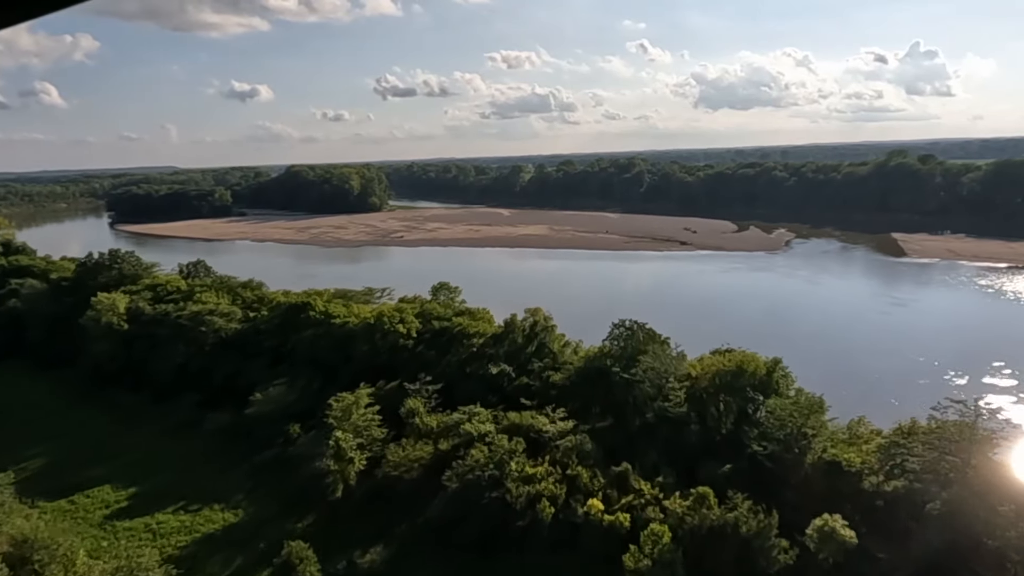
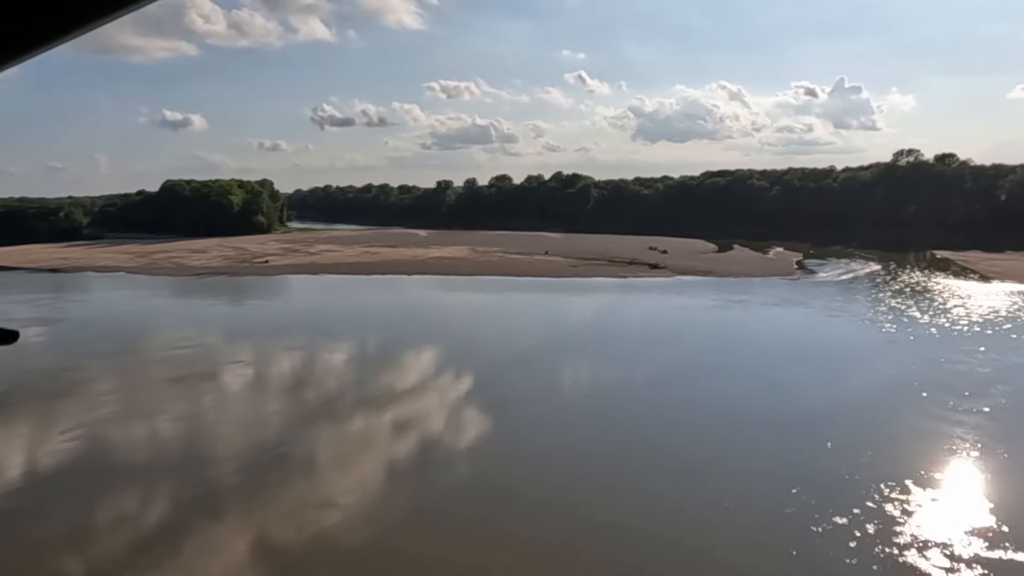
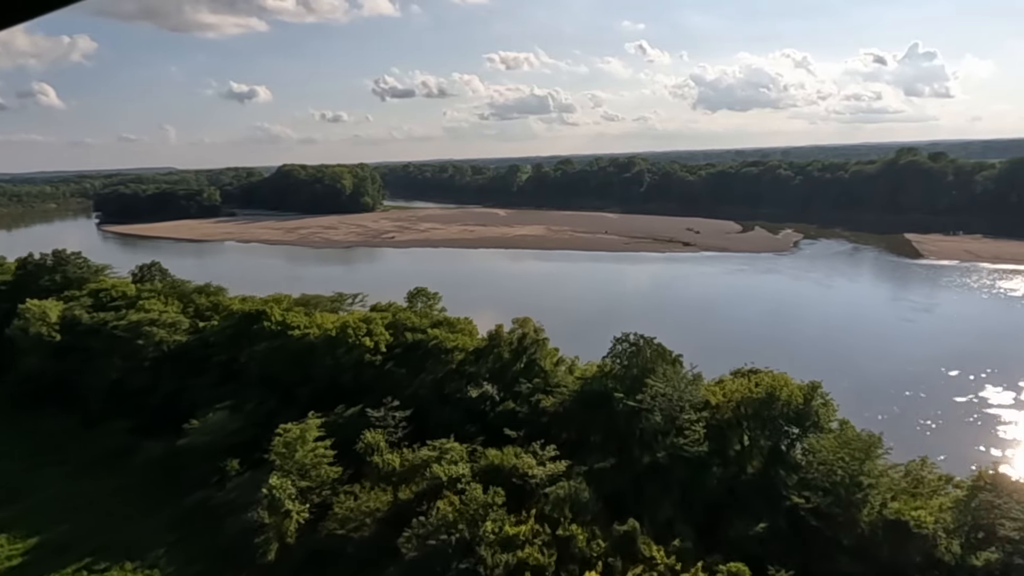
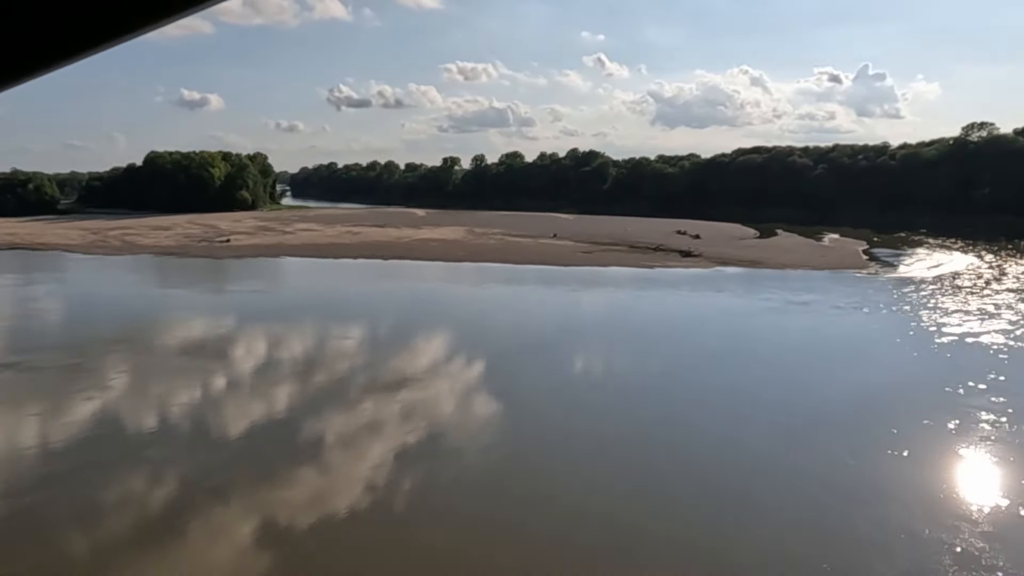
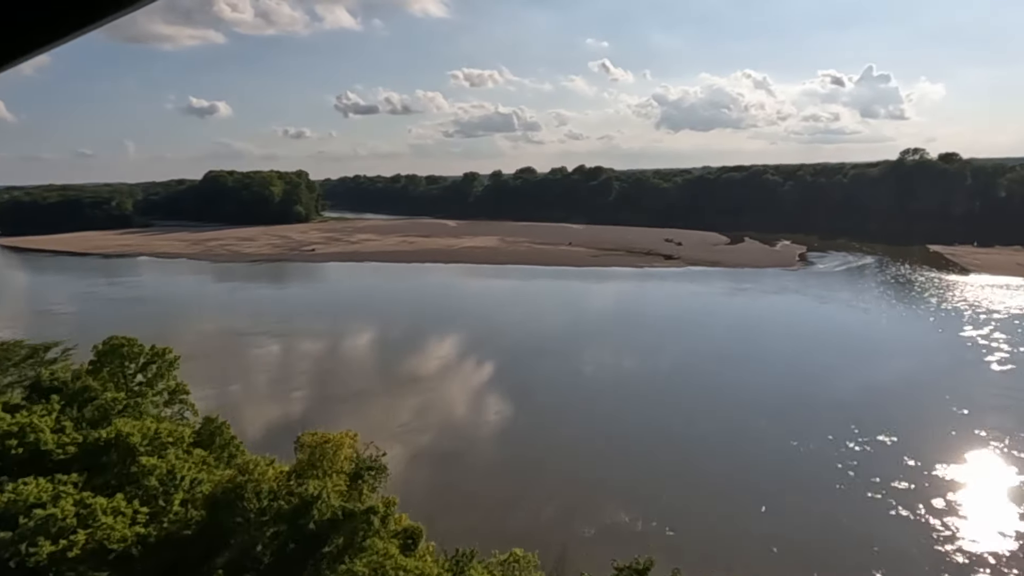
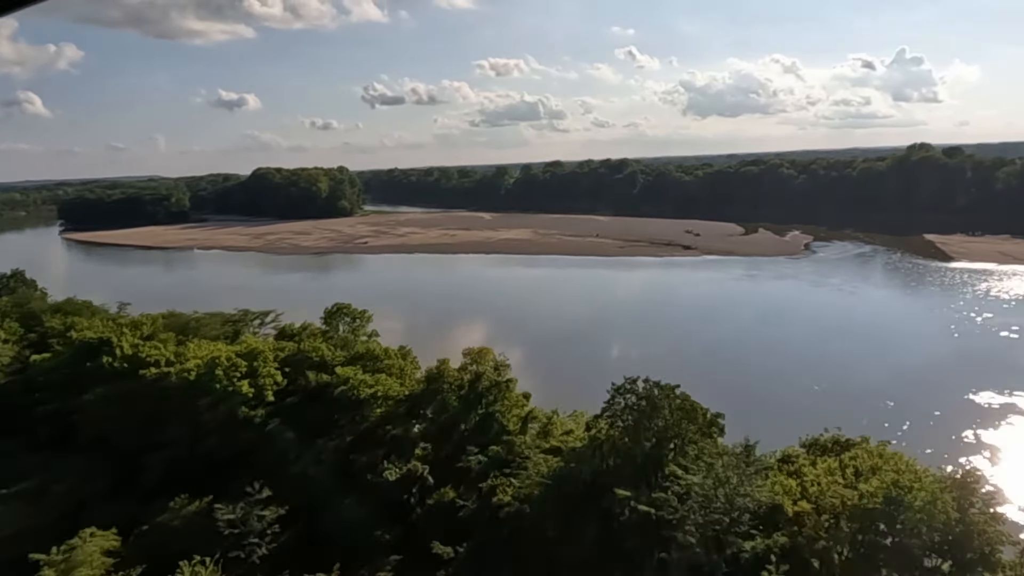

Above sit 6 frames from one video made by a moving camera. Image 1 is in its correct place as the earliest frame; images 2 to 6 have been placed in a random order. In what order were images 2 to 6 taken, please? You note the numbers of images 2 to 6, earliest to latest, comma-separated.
3, 6, 5, 2, 4
